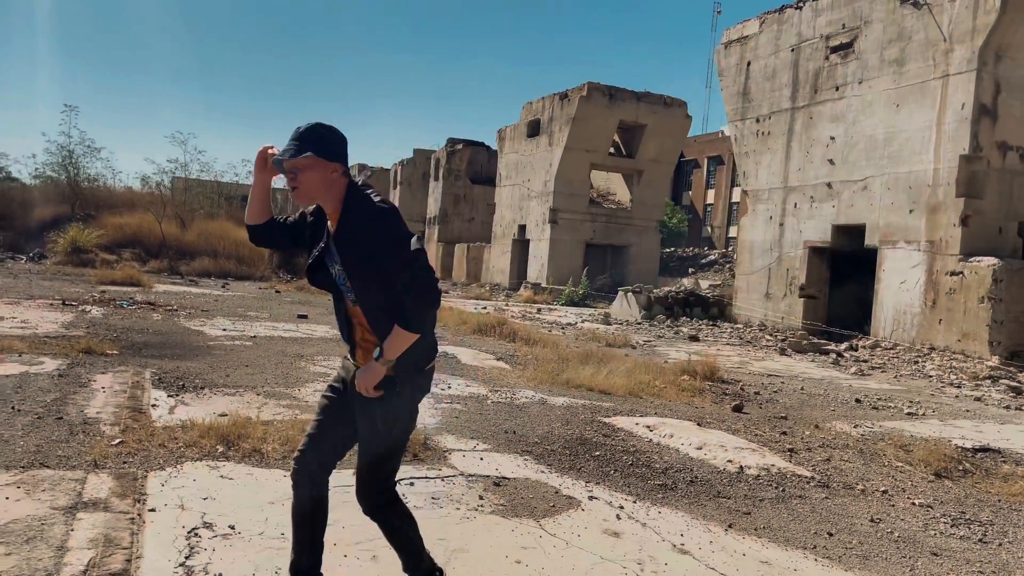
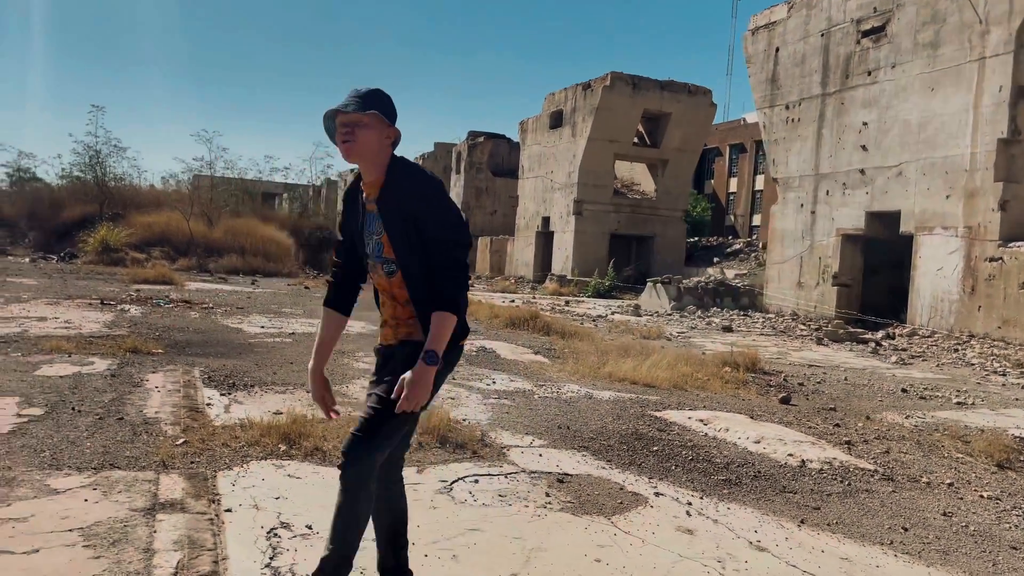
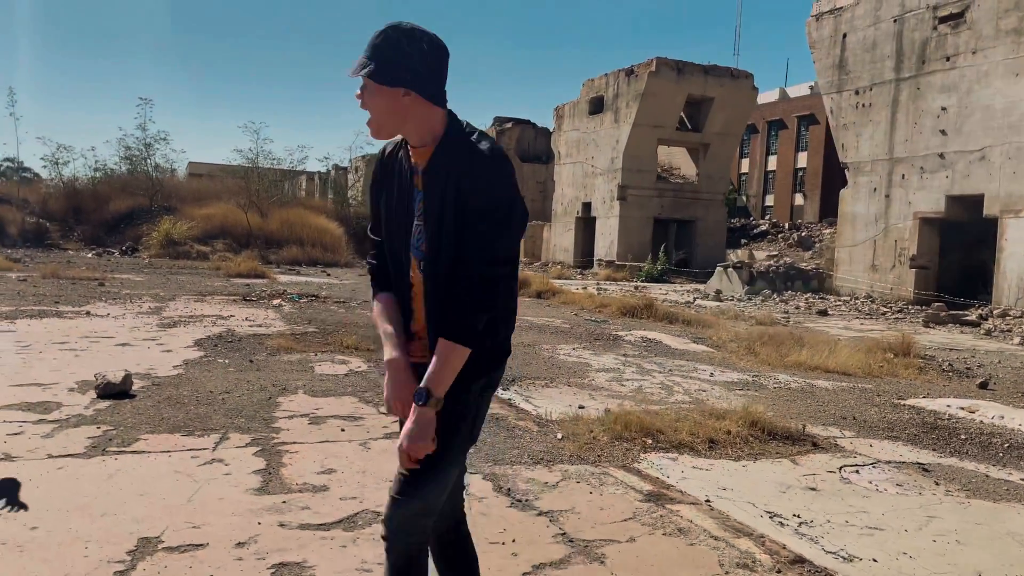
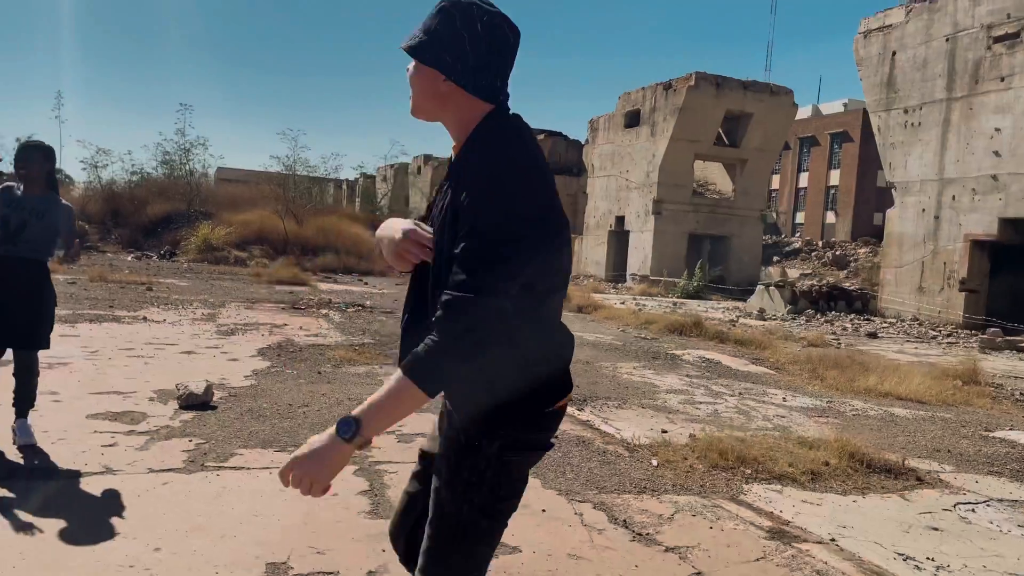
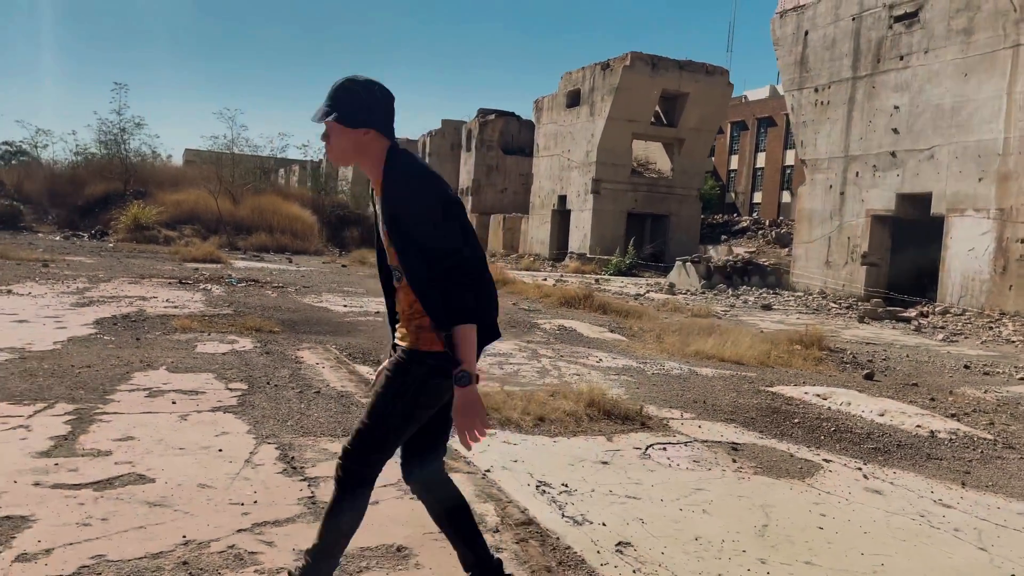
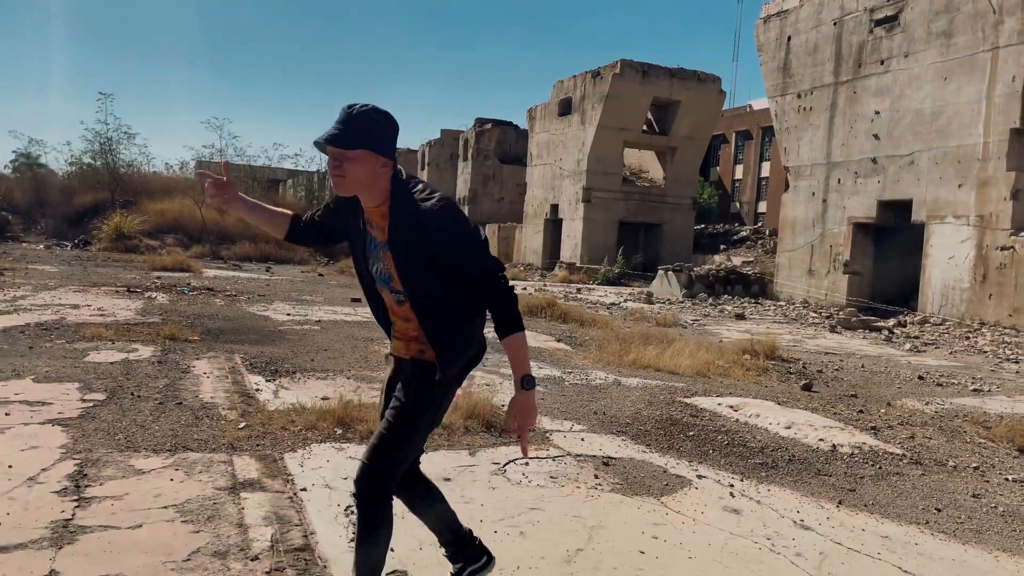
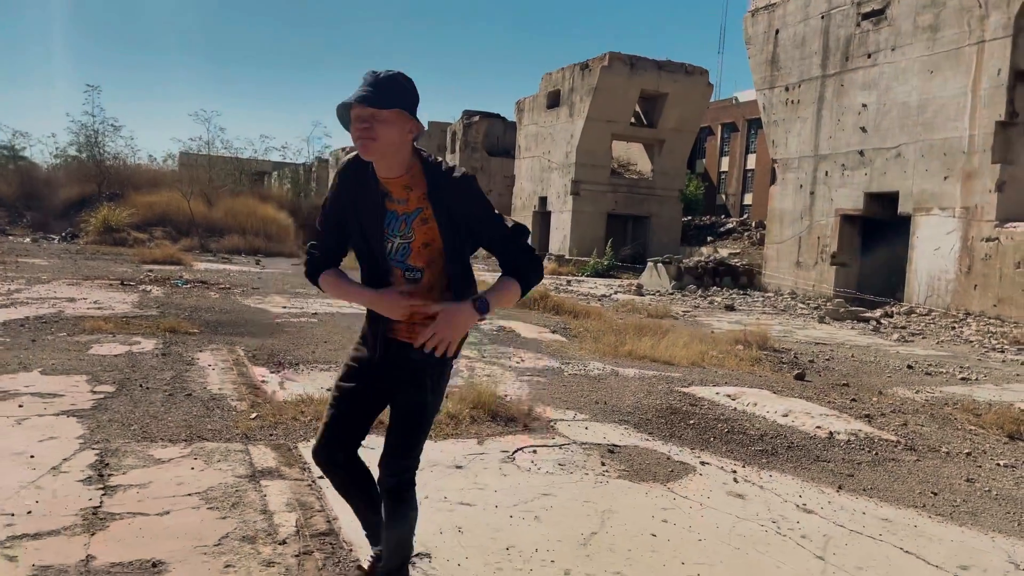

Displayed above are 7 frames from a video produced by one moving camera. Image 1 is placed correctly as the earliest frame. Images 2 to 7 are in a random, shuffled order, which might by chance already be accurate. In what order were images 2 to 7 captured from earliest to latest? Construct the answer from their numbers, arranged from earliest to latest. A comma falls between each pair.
2, 6, 7, 5, 3, 4
